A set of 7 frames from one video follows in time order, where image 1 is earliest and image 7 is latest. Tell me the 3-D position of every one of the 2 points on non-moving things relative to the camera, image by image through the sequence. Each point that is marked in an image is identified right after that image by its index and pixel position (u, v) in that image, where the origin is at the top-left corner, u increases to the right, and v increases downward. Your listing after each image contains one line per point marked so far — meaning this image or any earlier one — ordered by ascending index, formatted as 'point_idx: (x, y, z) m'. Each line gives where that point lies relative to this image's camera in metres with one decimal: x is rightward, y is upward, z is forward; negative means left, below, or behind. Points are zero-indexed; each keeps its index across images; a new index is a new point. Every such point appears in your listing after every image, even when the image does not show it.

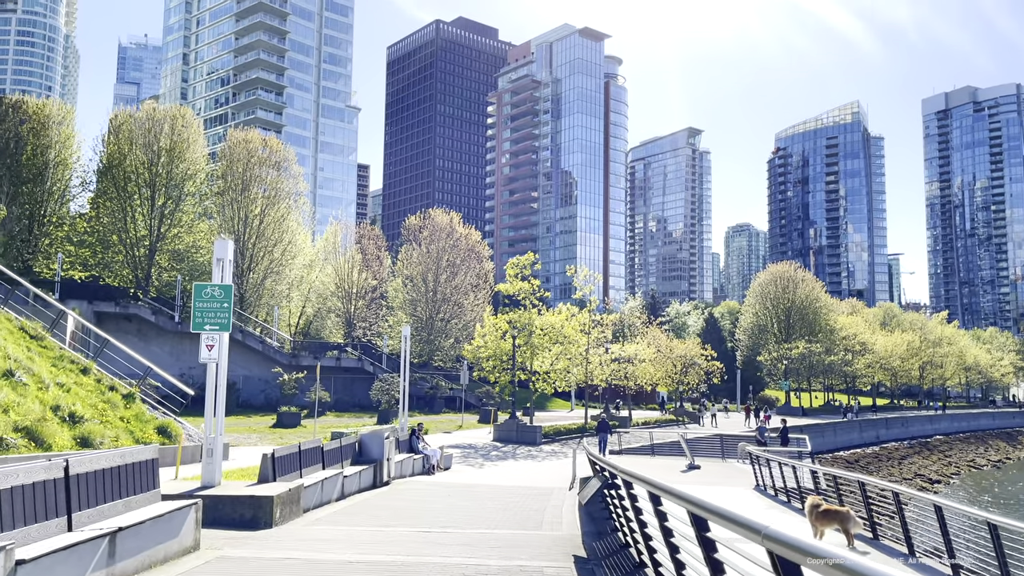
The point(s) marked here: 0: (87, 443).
0: (-9.1, -3.3, +15.5) m
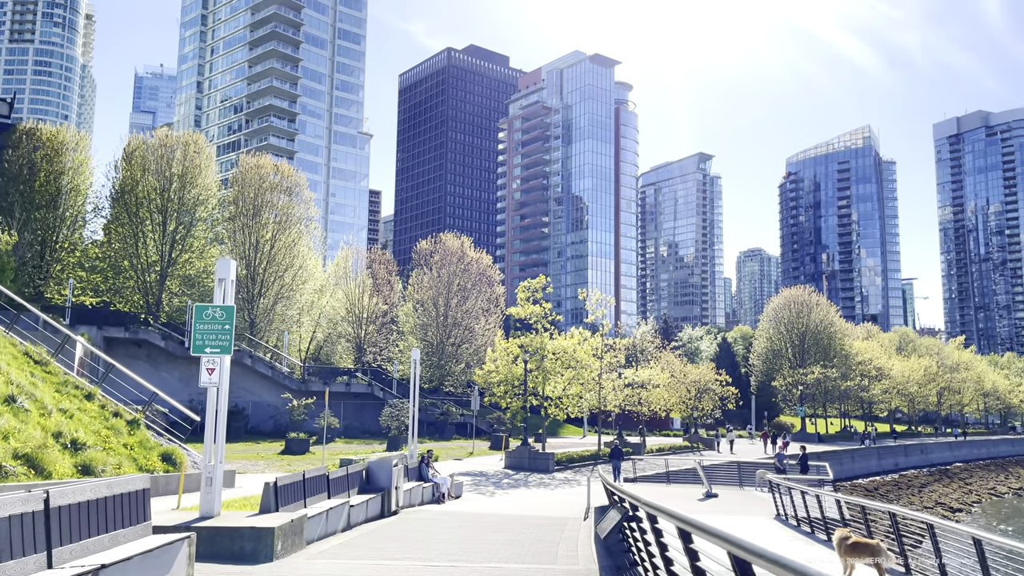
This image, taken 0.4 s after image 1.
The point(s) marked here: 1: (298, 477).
0: (-8.8, -3.8, +15.1) m
1: (-3.8, -3.3, +12.9) m
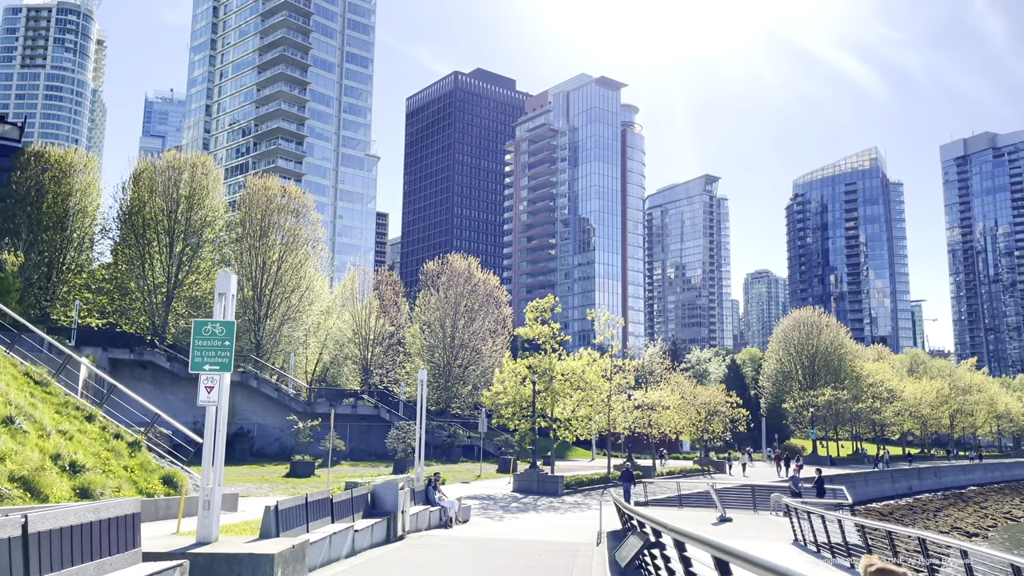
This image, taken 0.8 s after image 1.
0: (-8.6, -4.2, +14.8) m
1: (-3.6, -3.6, +12.4) m
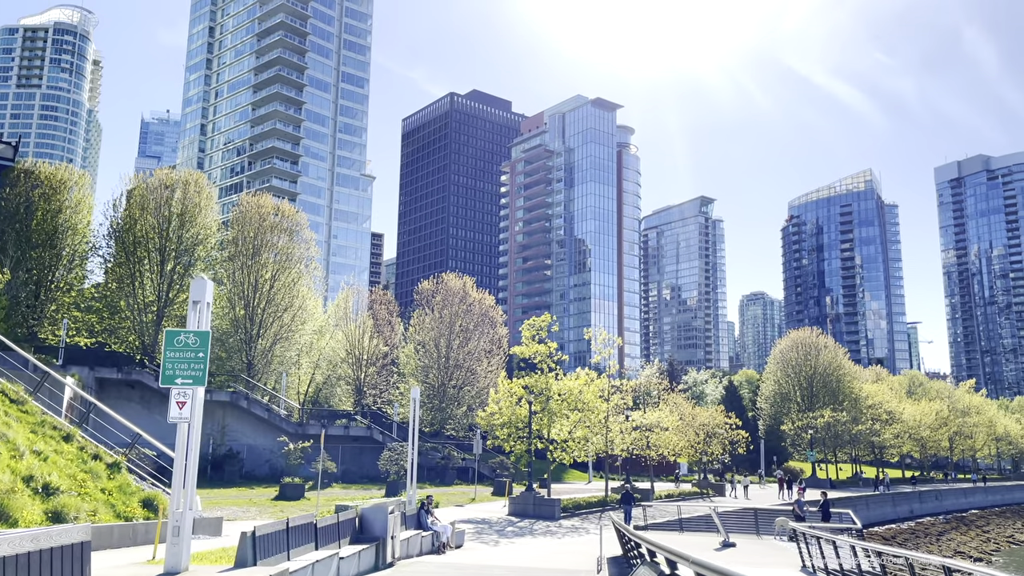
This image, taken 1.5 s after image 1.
0: (-8.7, -4.4, +14.0) m
1: (-3.7, -3.8, +11.8) m
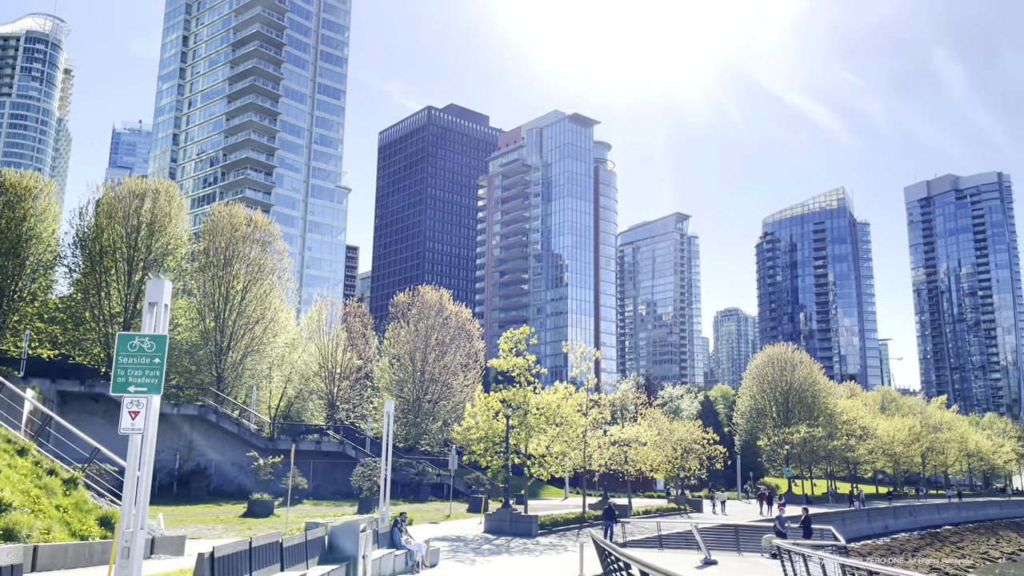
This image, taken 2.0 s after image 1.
0: (-9.1, -4.5, +13.2) m
1: (-4.0, -3.9, +11.1) m
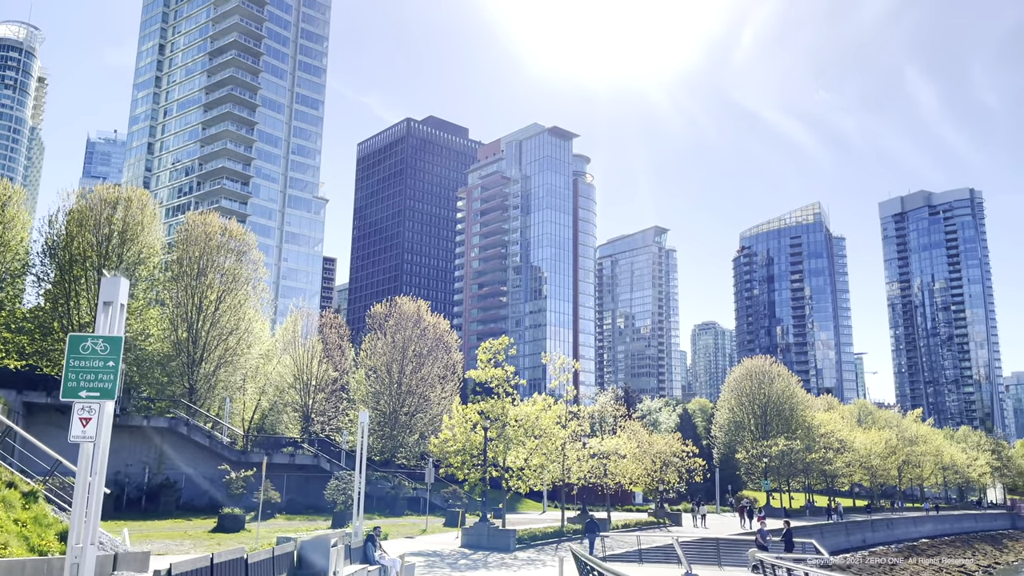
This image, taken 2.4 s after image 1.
0: (-9.5, -4.6, +12.4) m
1: (-4.3, -3.9, +10.5) m
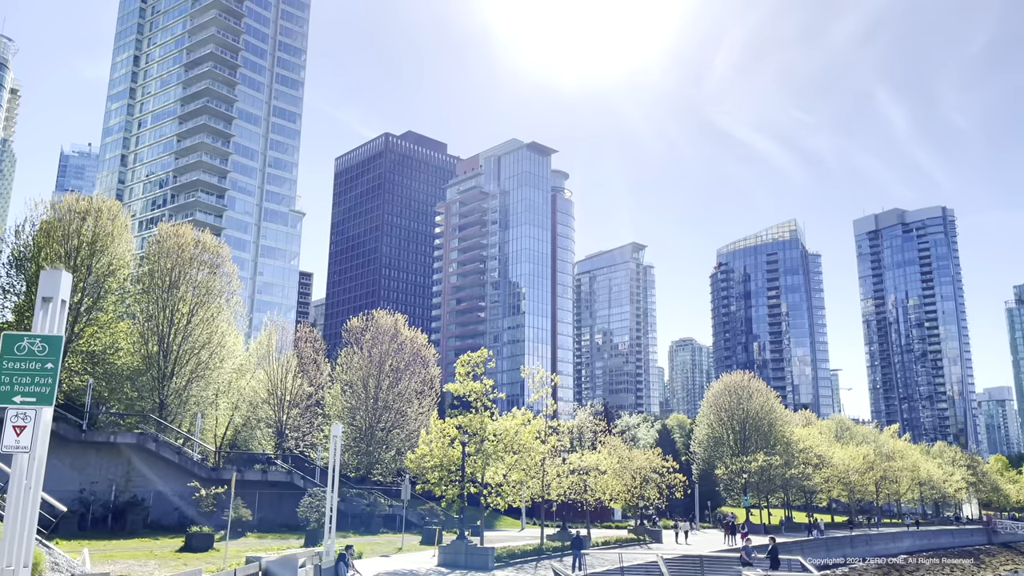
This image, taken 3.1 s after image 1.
0: (-9.8, -4.6, +11.6) m
1: (-4.6, -4.0, +9.8) m
